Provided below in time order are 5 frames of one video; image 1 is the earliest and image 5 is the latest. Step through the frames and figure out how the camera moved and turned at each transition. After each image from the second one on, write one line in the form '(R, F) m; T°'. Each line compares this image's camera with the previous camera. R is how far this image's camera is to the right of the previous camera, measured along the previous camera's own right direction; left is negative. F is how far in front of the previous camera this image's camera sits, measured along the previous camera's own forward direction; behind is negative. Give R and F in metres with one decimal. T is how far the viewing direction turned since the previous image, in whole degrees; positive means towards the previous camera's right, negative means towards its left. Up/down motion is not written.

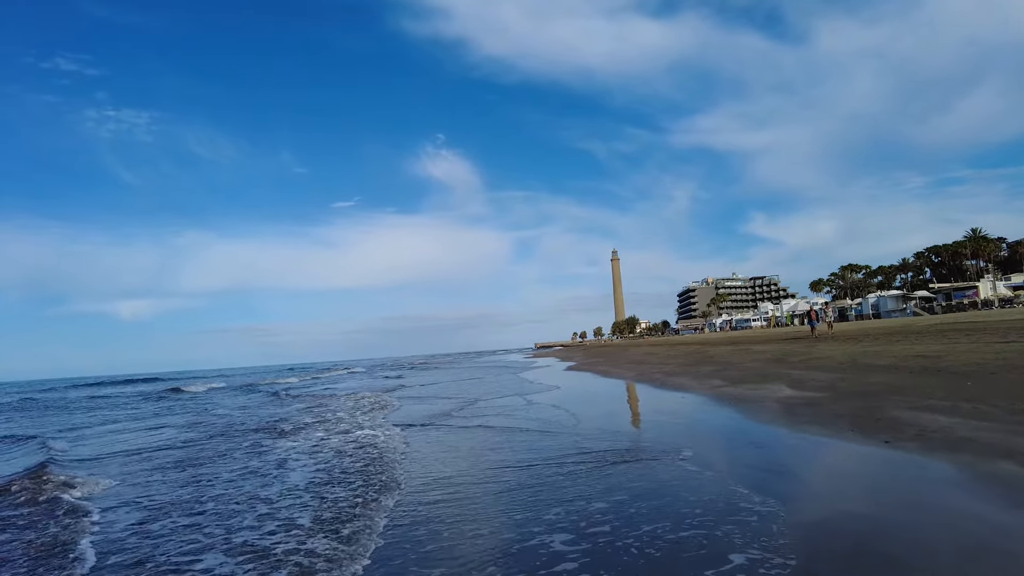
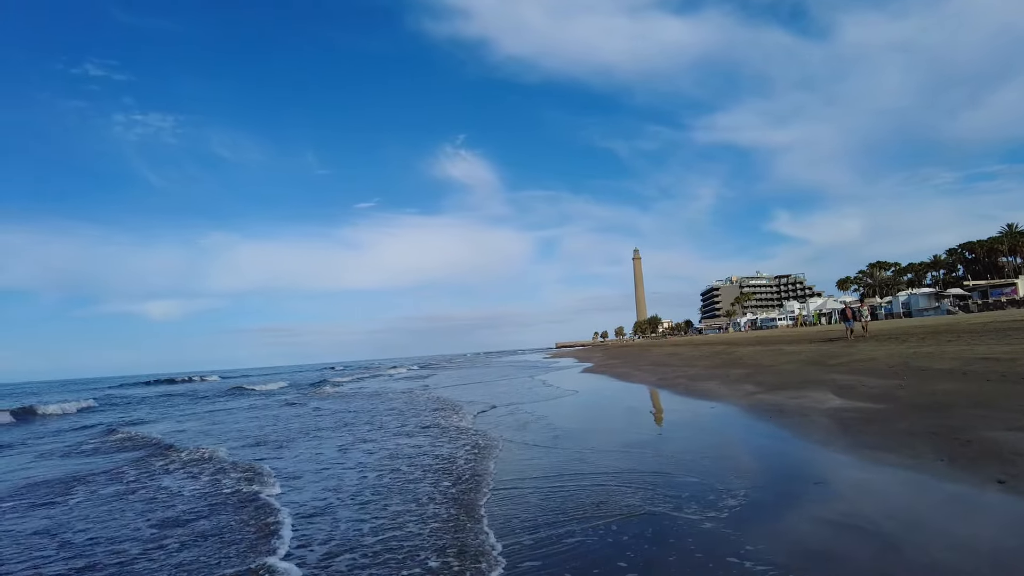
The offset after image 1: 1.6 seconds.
(+0.1, +0.5) m; -2°
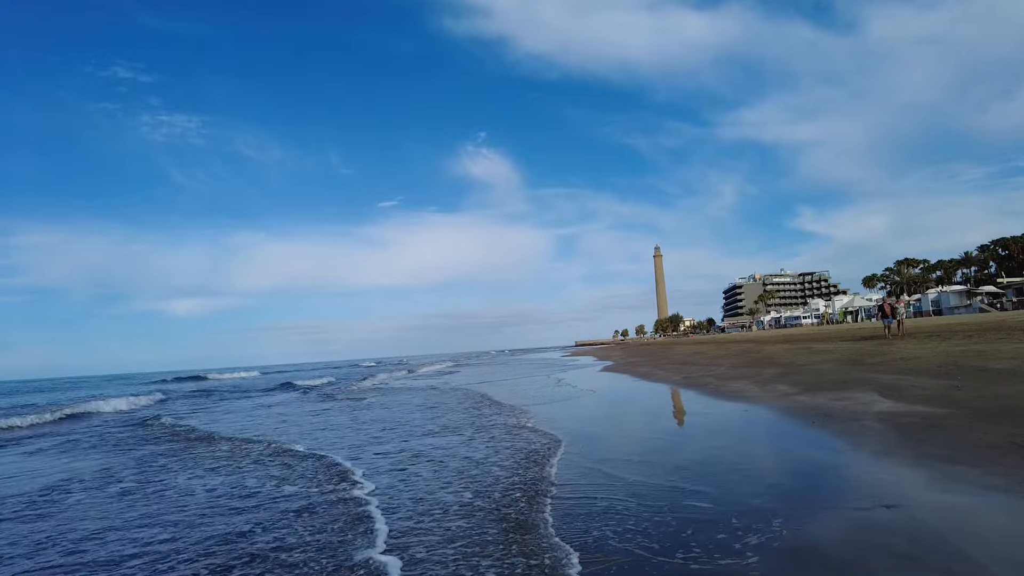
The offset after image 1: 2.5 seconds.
(0.0, +0.3) m; -2°
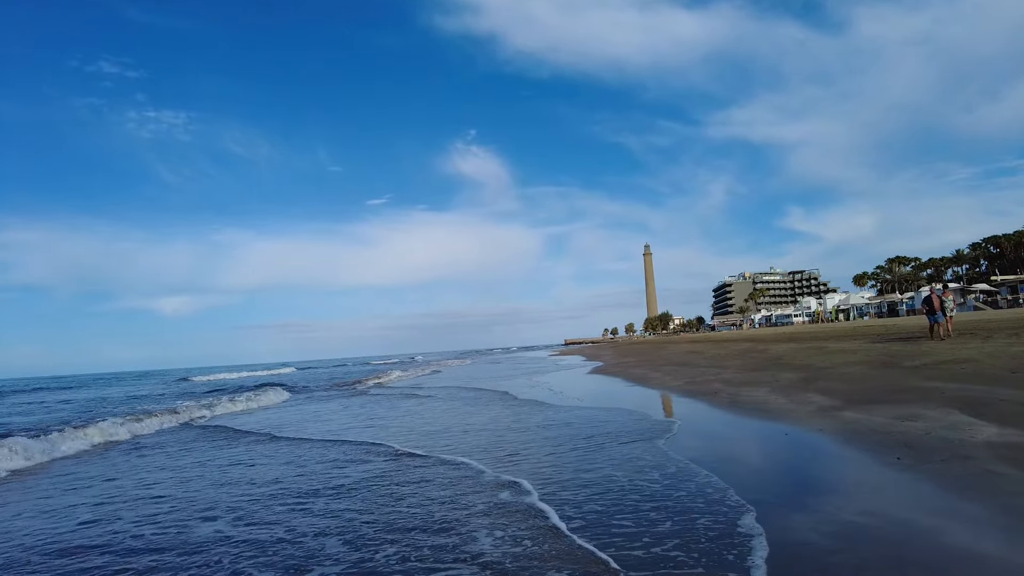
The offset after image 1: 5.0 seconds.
(+0.2, +0.9) m; +1°
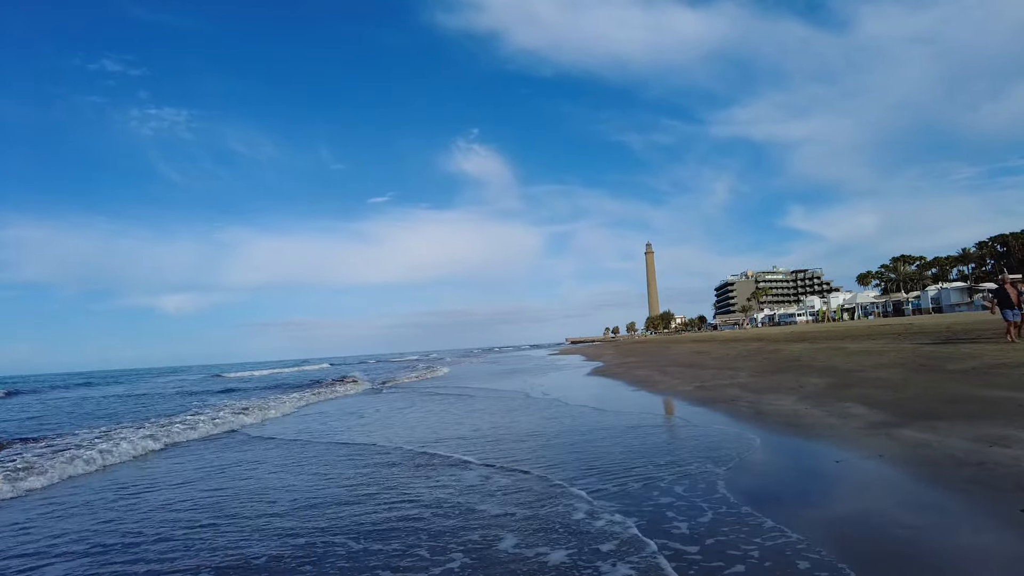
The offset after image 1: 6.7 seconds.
(+0.1, +0.6) m; 0°
